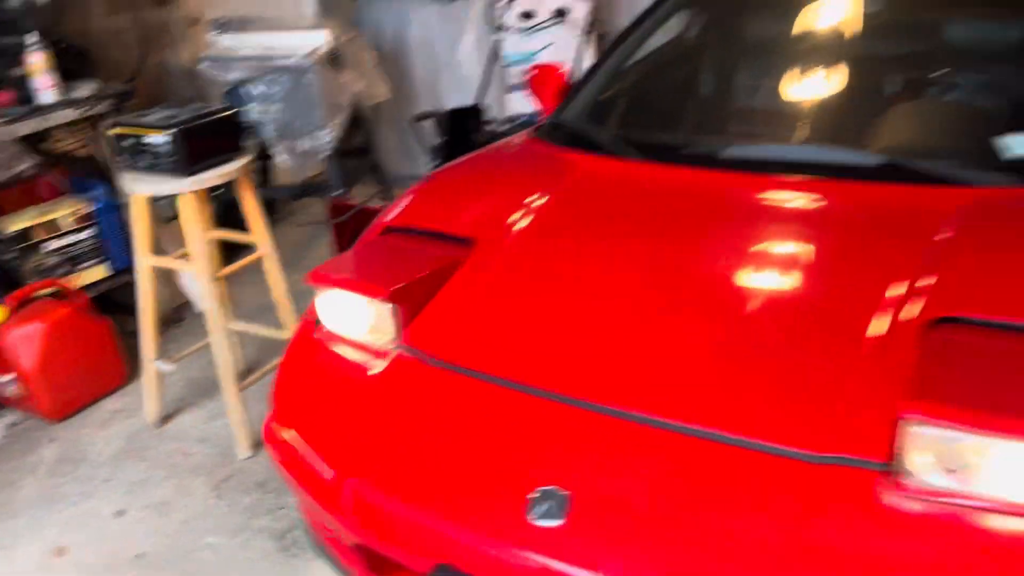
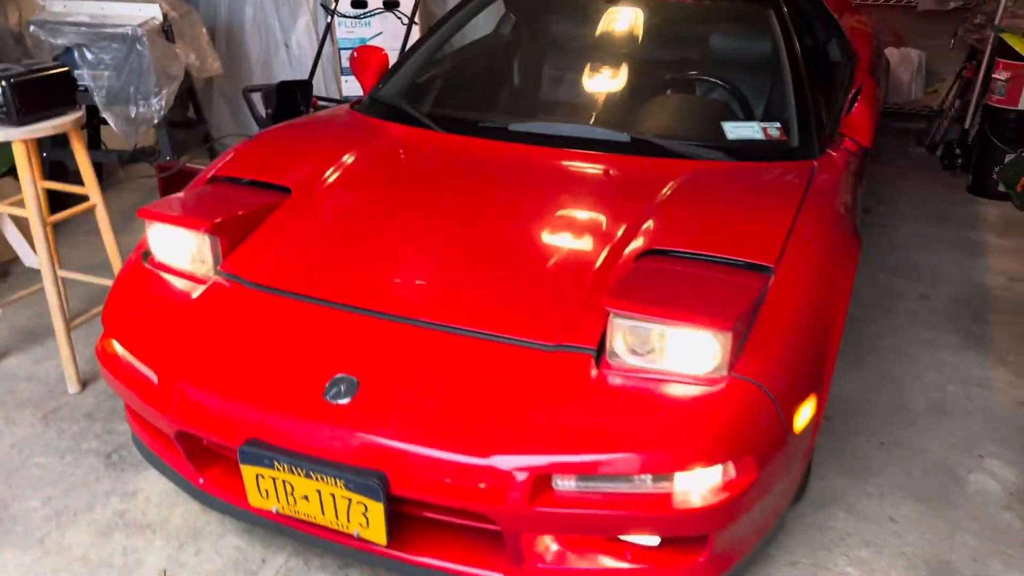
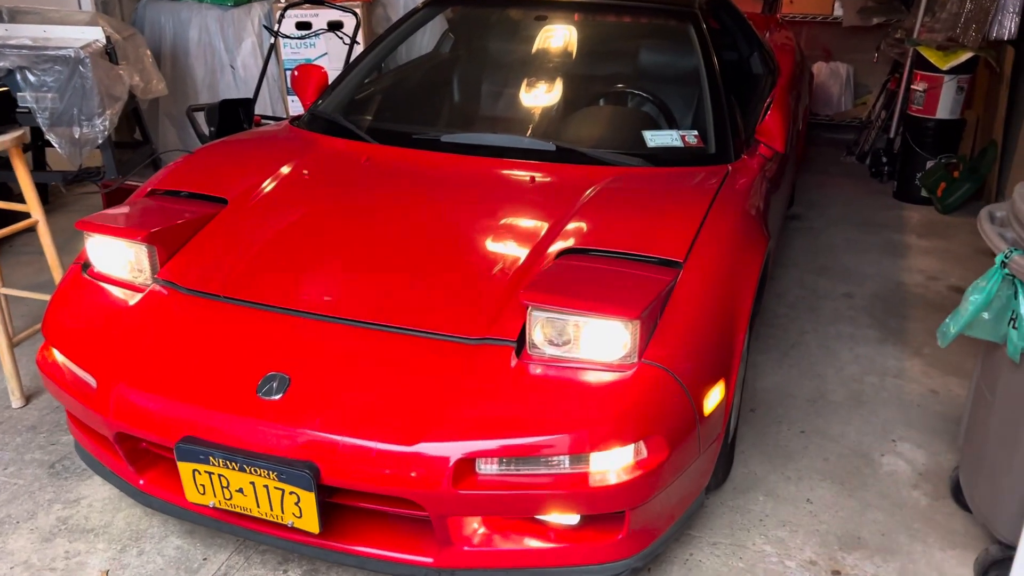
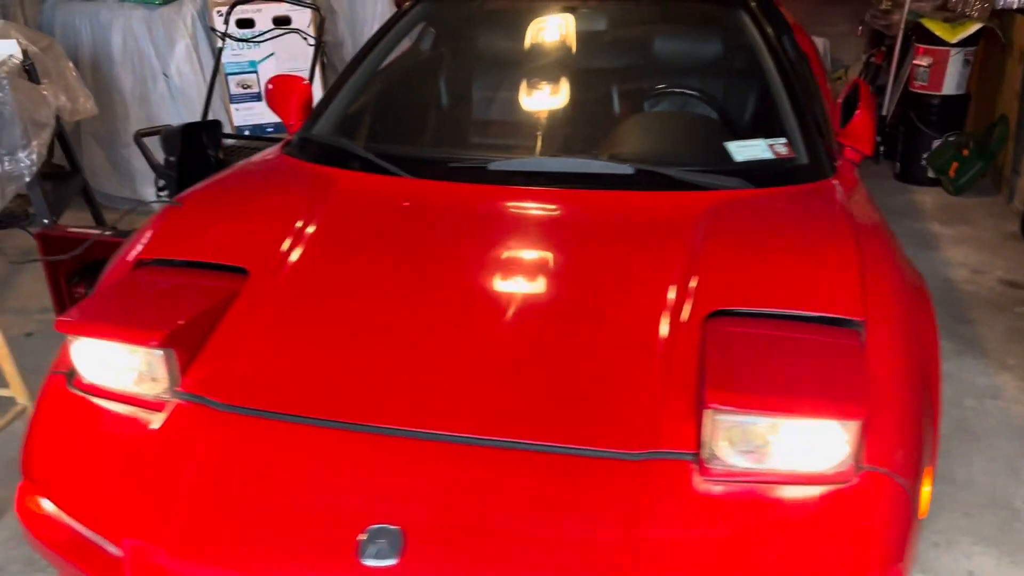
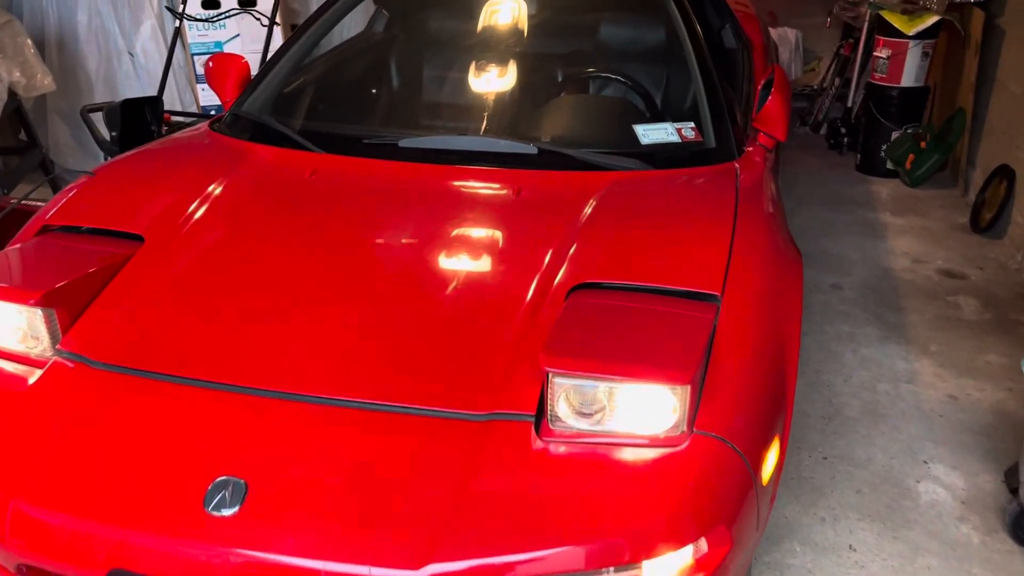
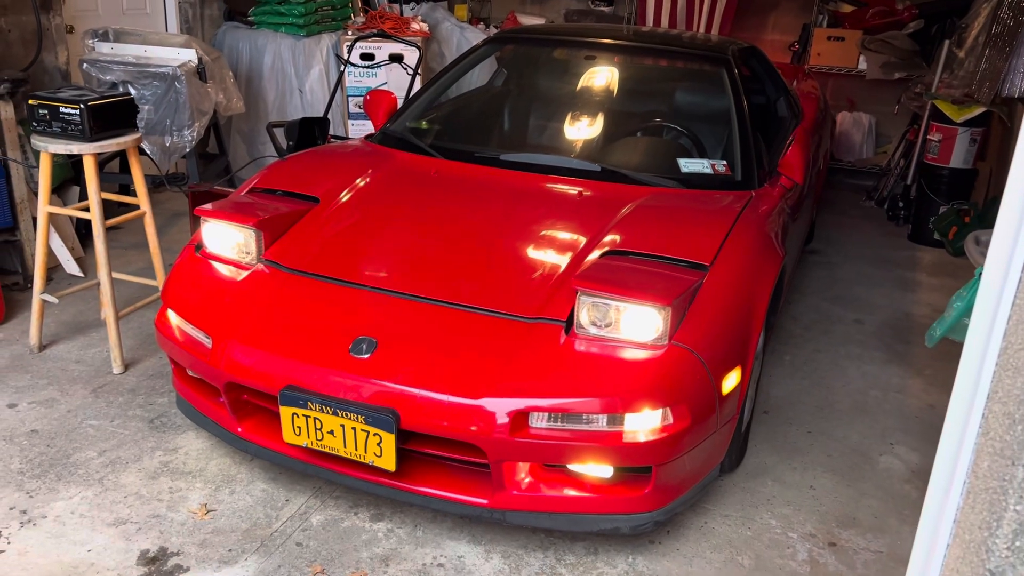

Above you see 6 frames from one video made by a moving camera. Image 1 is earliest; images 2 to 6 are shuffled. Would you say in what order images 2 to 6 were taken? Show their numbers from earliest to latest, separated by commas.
2, 6, 3, 5, 4
